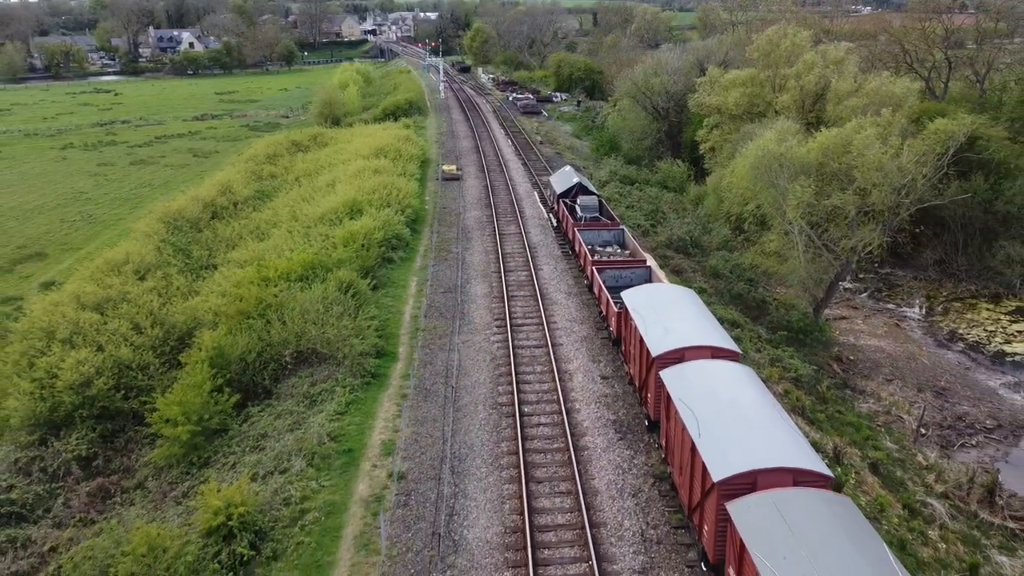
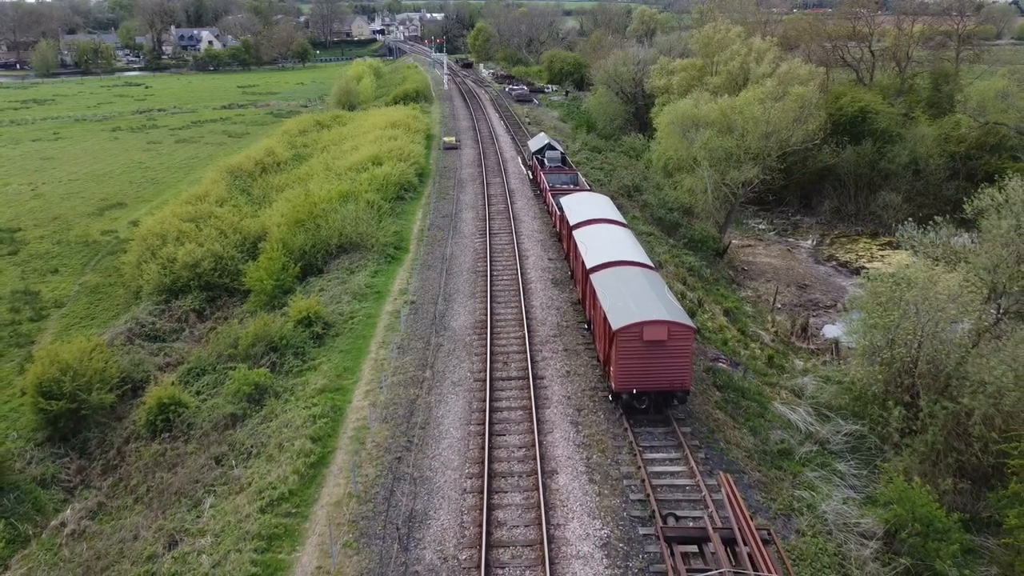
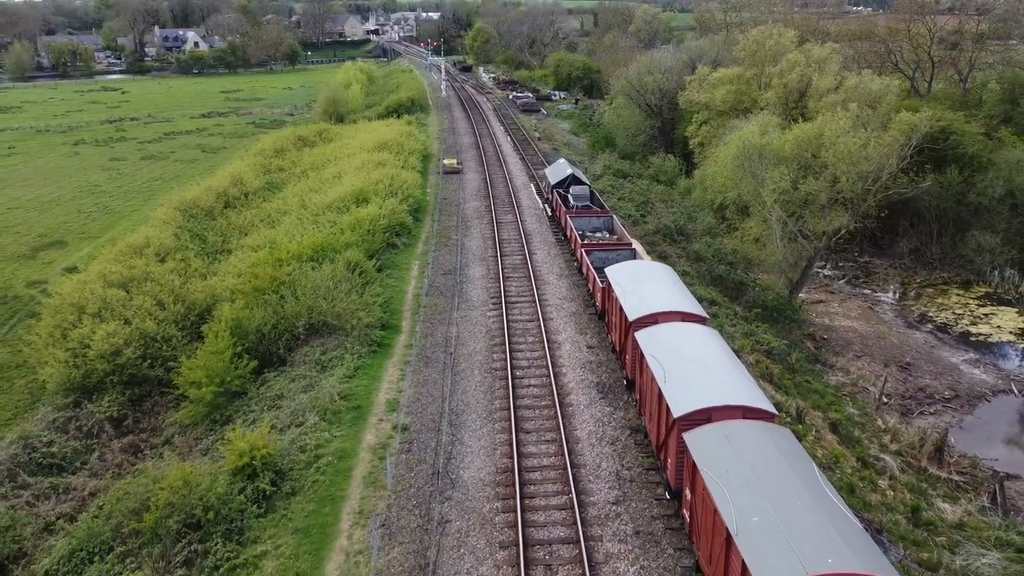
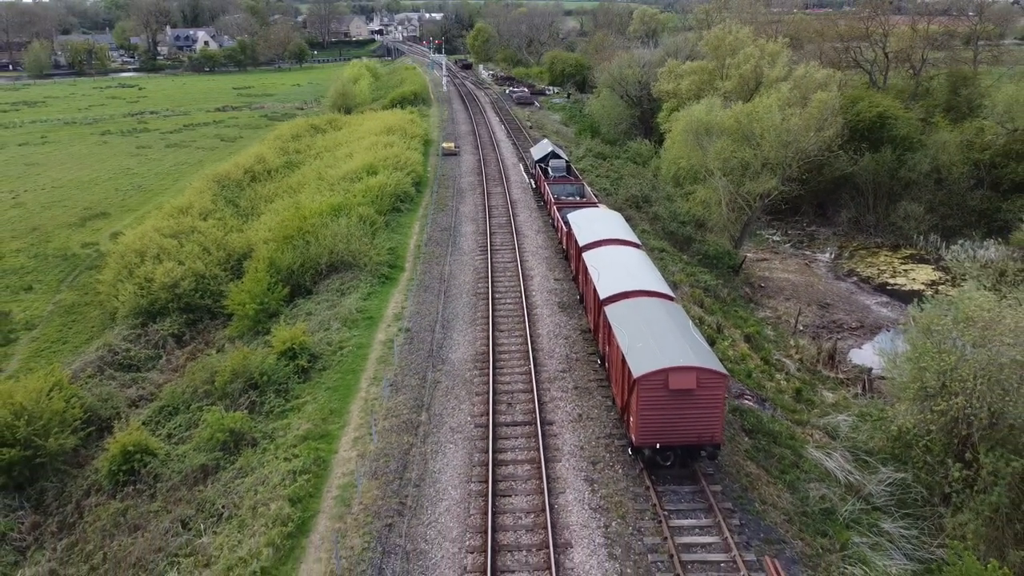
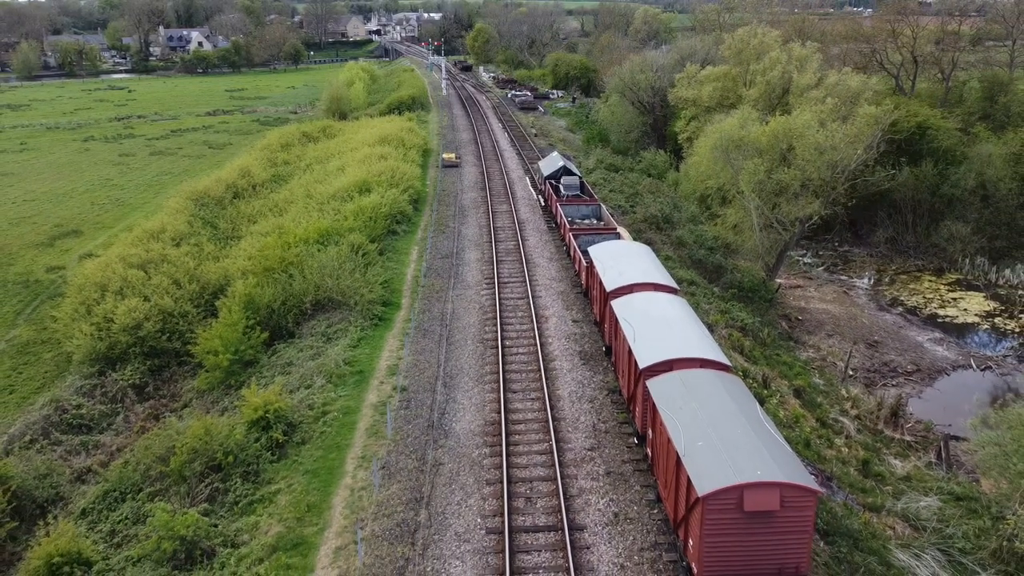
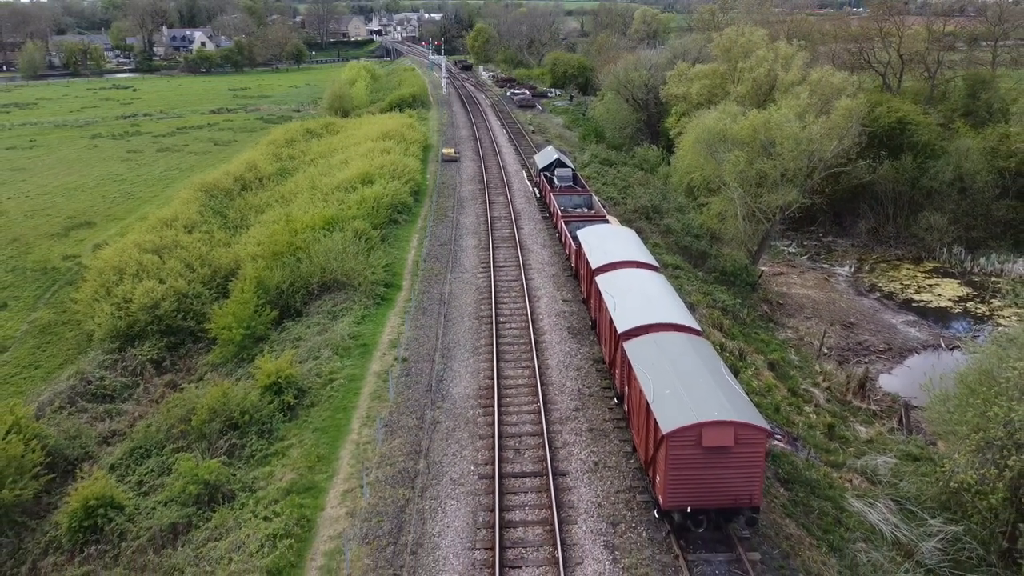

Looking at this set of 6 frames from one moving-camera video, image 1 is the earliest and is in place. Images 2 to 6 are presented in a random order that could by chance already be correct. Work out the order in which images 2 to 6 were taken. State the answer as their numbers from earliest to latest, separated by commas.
3, 5, 6, 4, 2
